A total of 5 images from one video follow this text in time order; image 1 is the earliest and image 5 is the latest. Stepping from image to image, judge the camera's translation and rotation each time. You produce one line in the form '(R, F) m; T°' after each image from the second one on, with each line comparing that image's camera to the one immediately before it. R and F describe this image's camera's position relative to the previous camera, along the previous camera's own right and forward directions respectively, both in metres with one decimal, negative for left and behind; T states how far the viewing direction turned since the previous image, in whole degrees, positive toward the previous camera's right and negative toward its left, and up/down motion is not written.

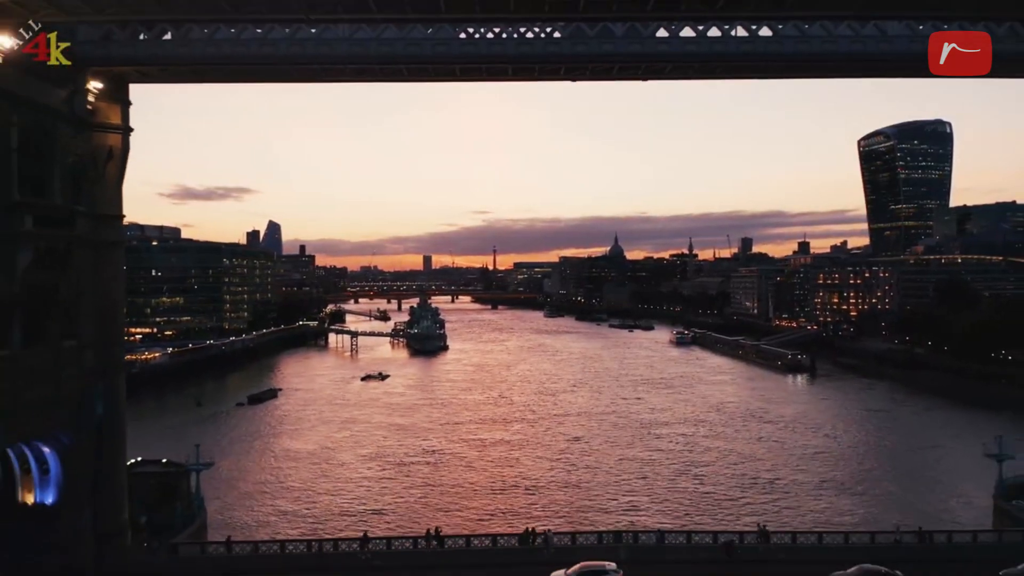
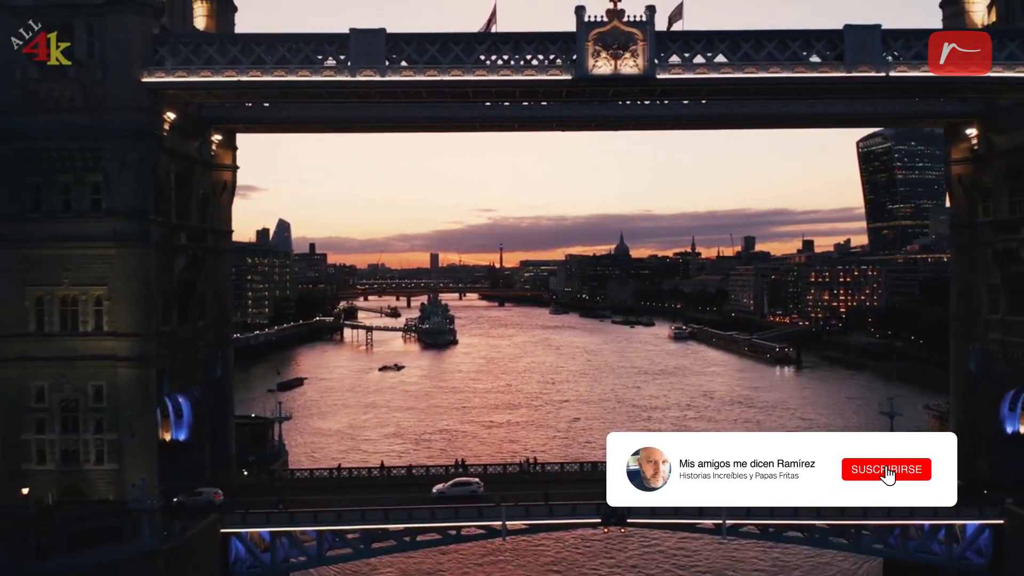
(0.0, -6.1) m; 0°
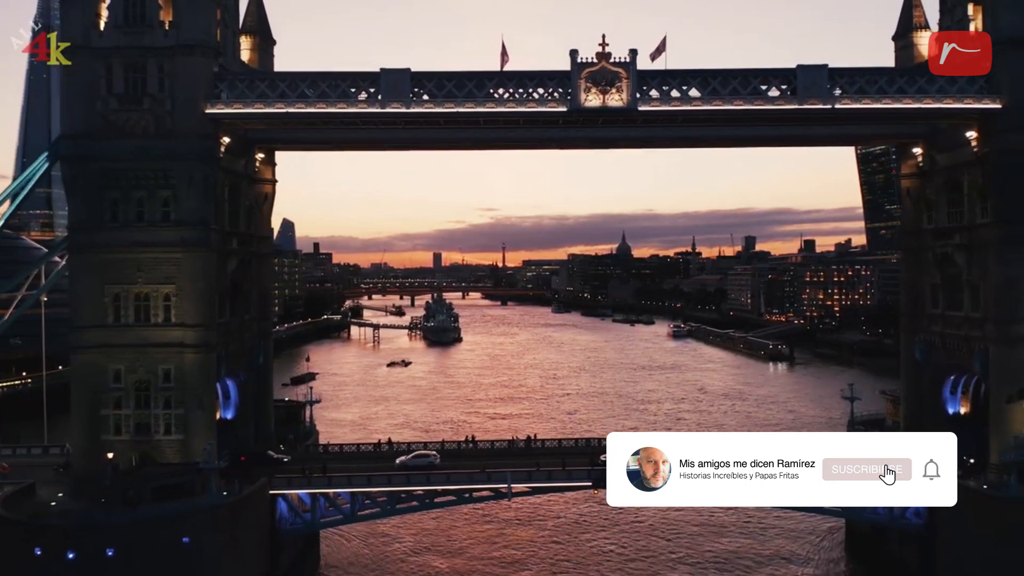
(0.0, -3.3) m; 0°
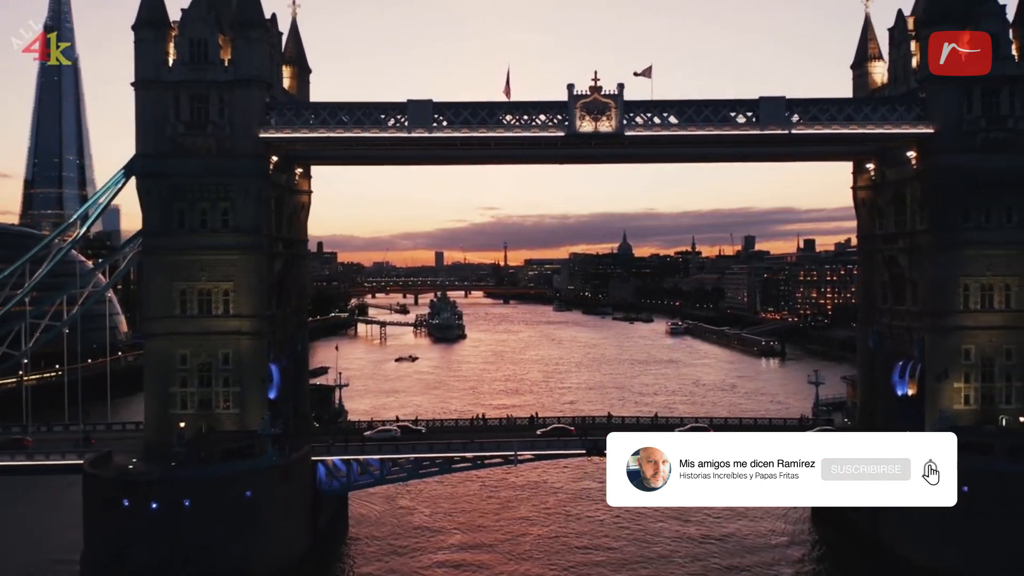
(-0.1, -3.9) m; 0°
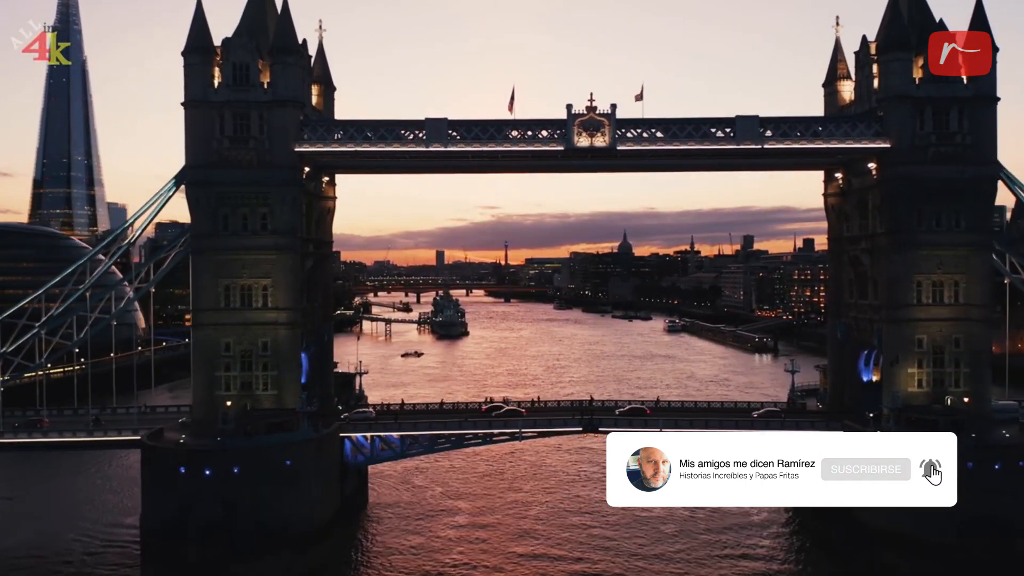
(-0.2, -3.4) m; 0°
